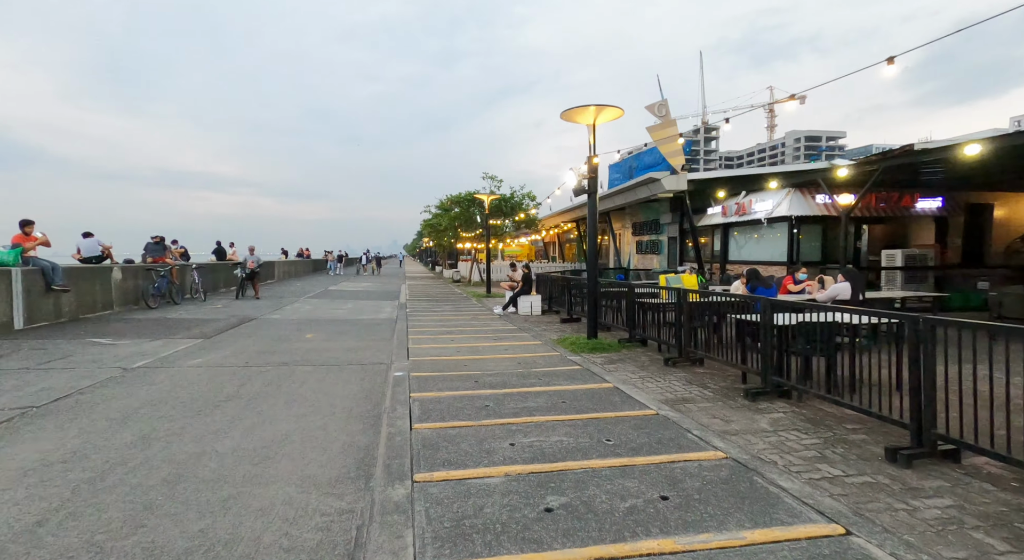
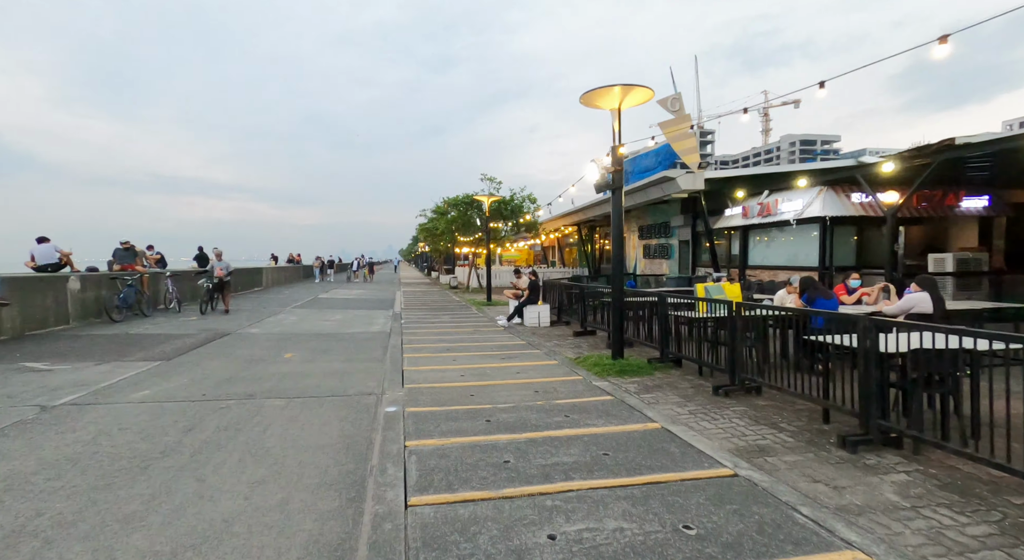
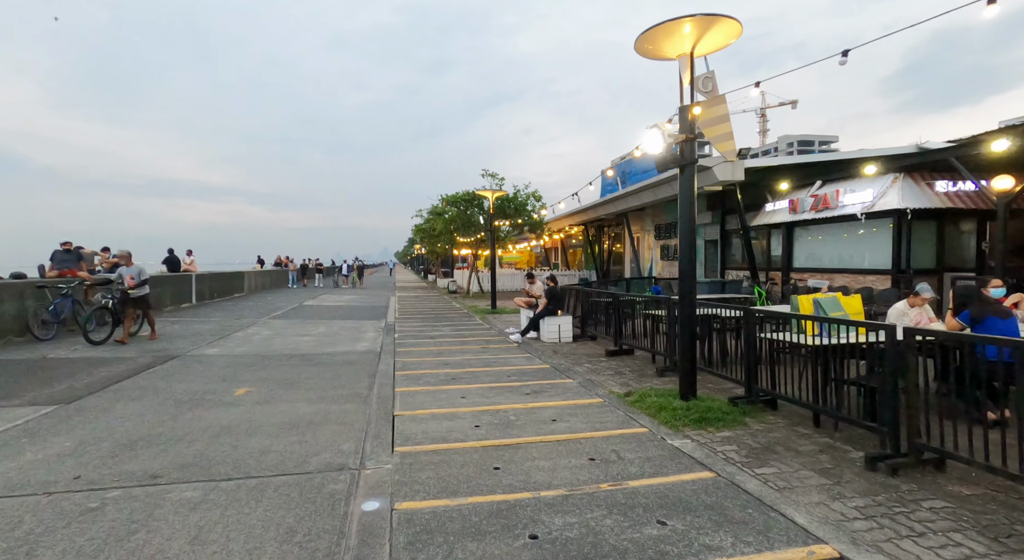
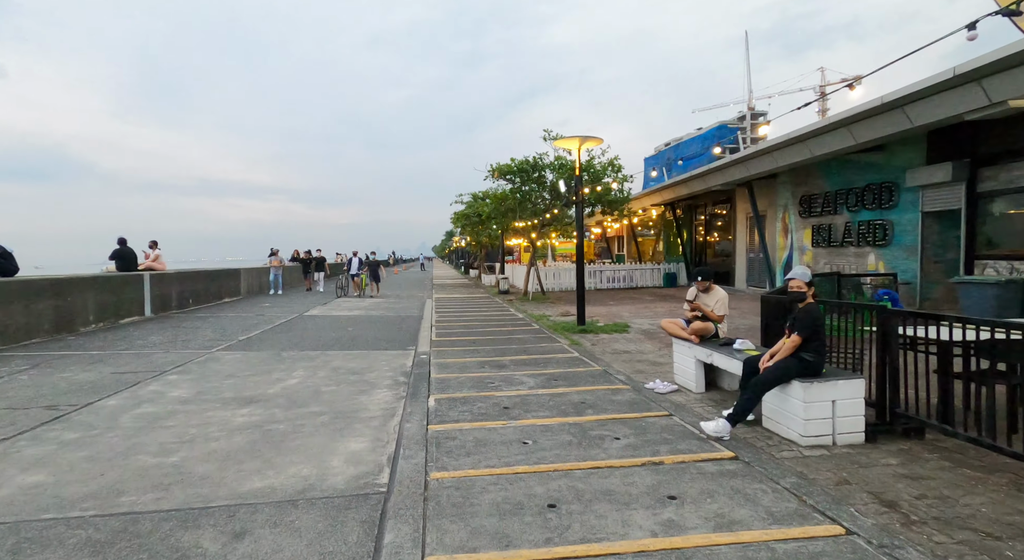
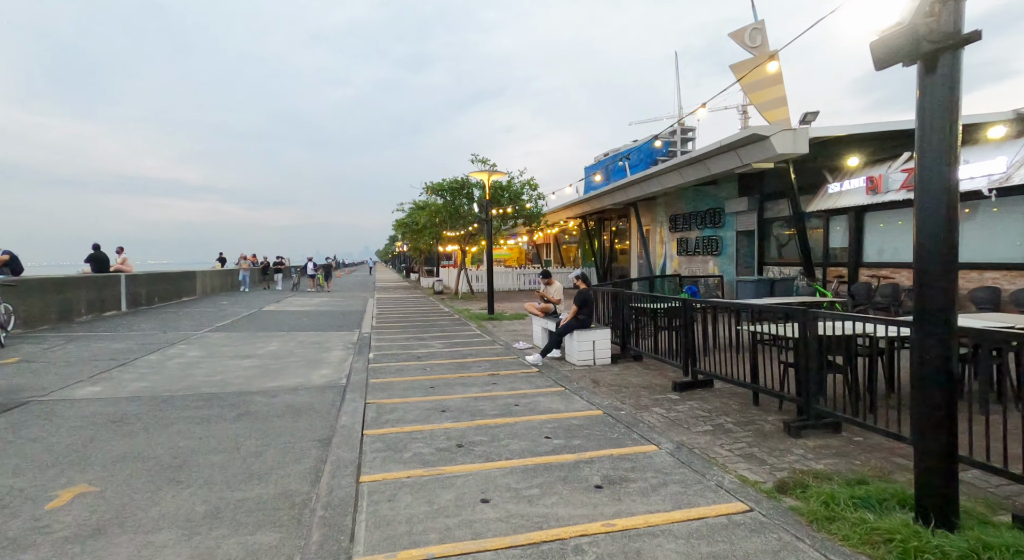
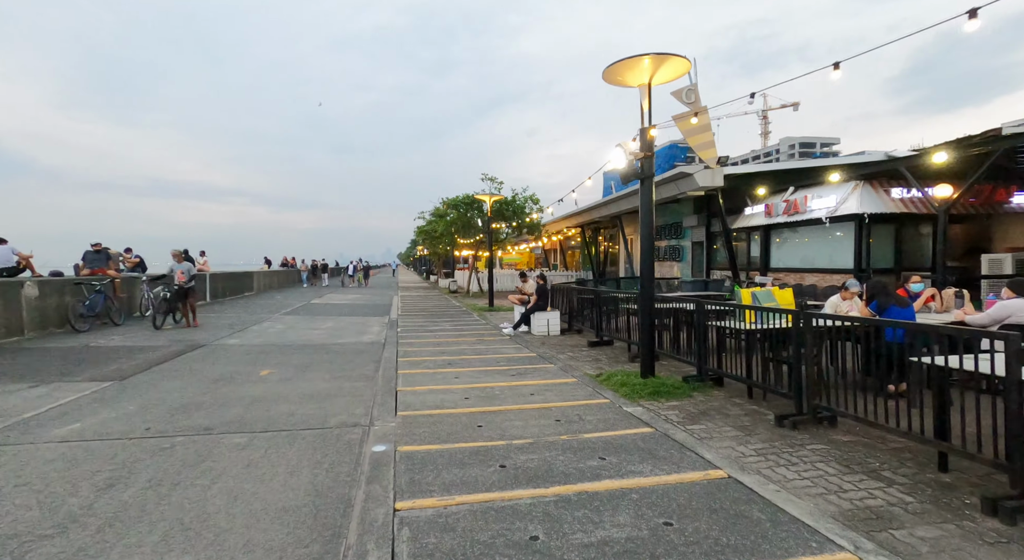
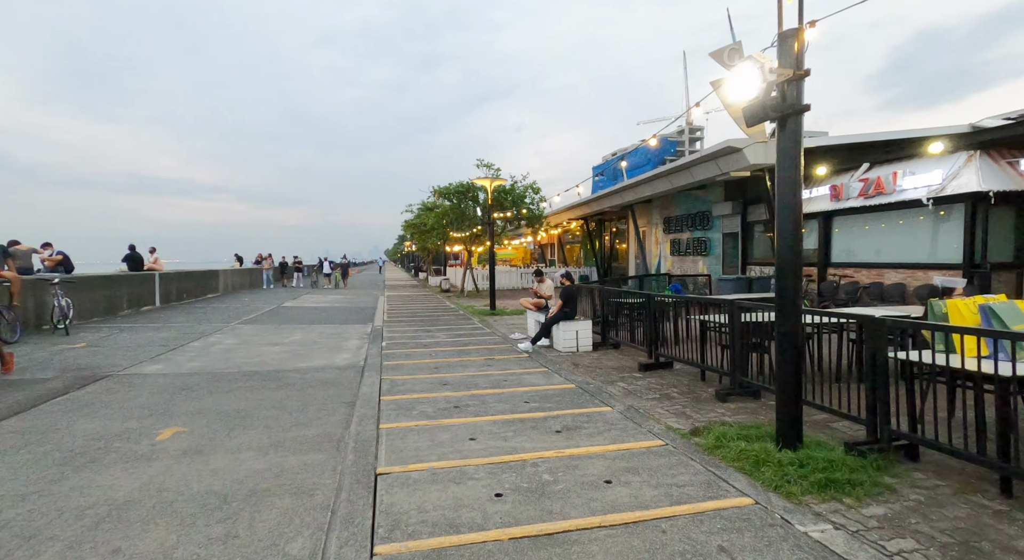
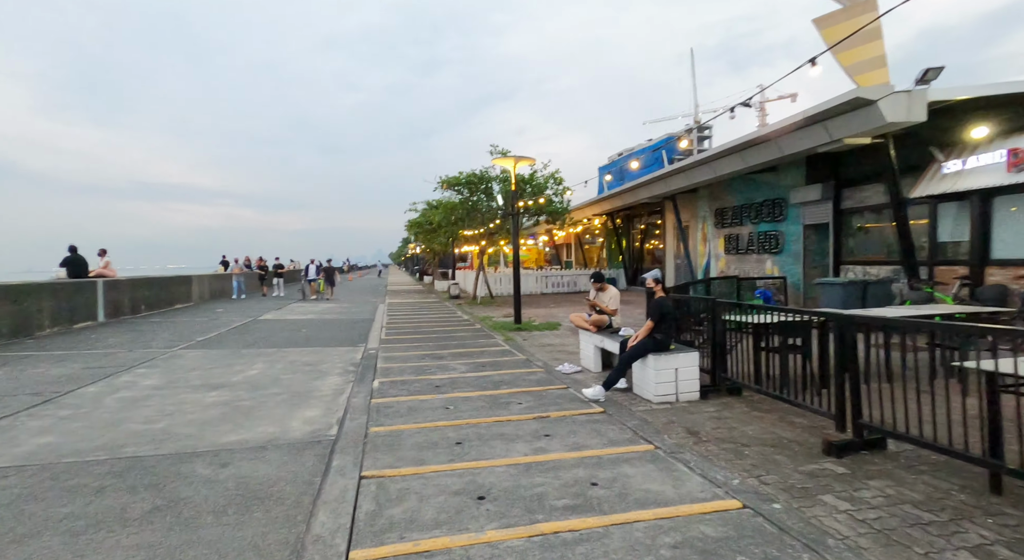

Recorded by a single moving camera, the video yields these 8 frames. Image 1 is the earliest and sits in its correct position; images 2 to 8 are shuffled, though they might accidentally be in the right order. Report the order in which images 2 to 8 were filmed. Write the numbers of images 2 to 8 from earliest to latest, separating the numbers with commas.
2, 6, 3, 7, 5, 8, 4
